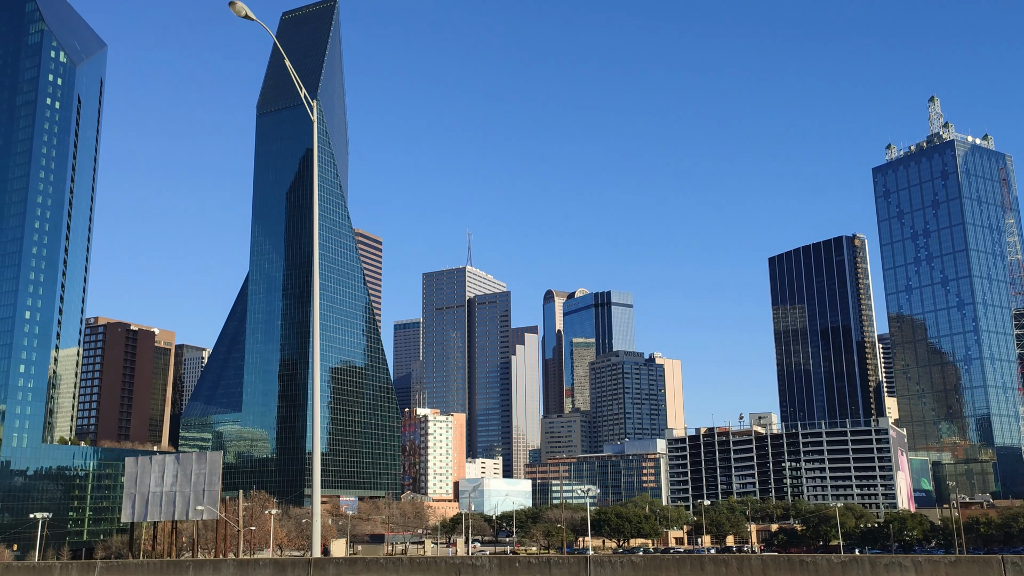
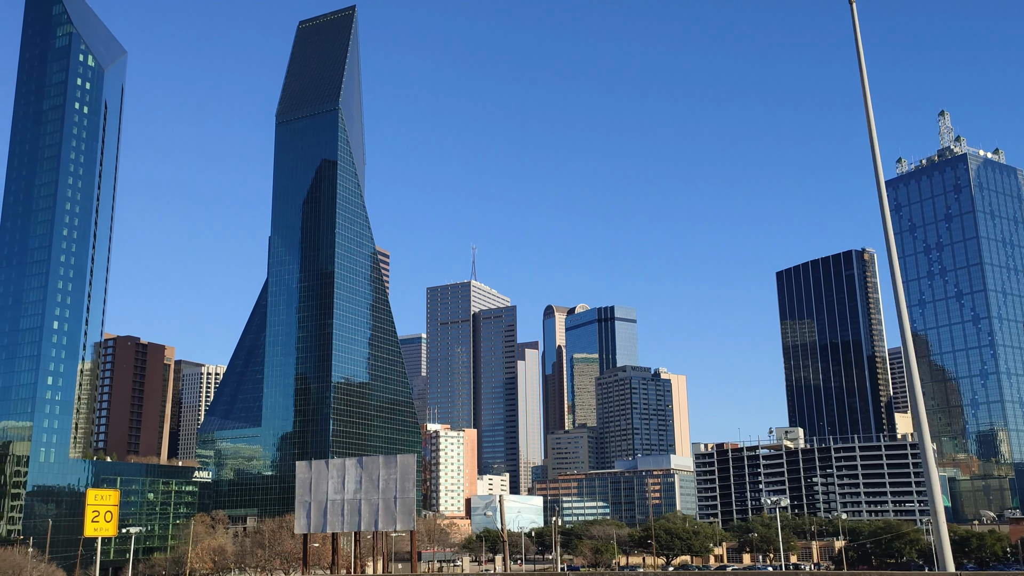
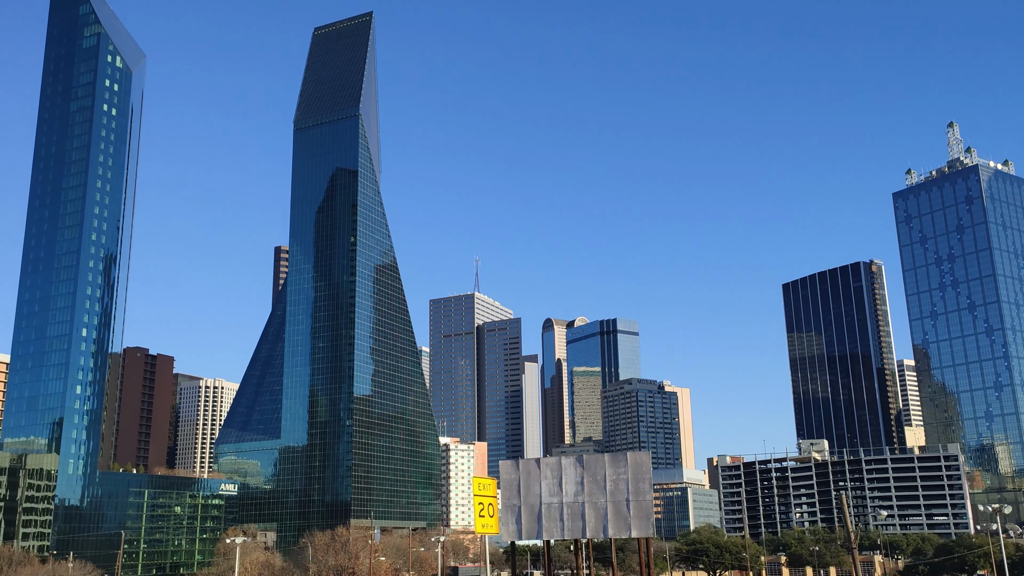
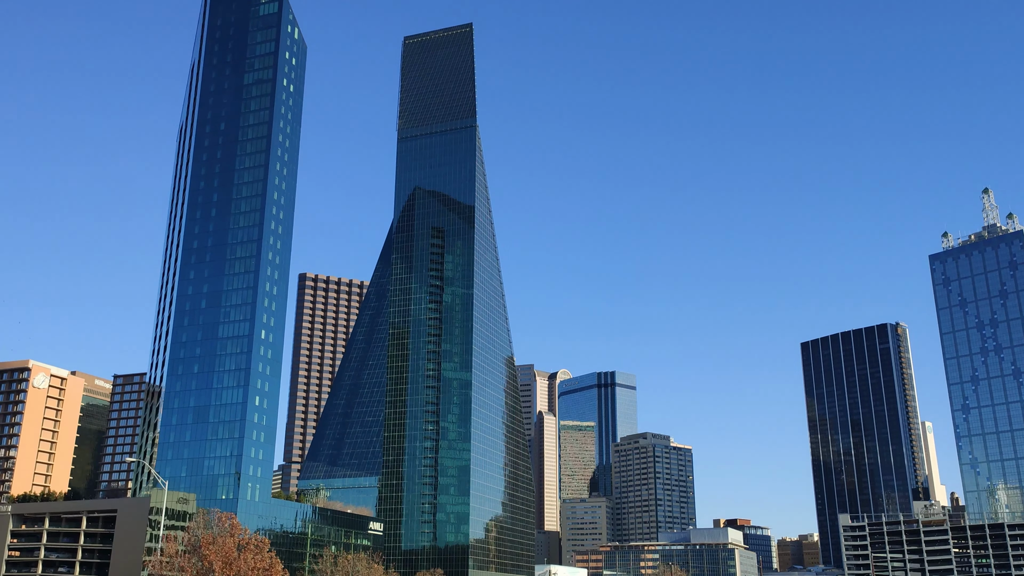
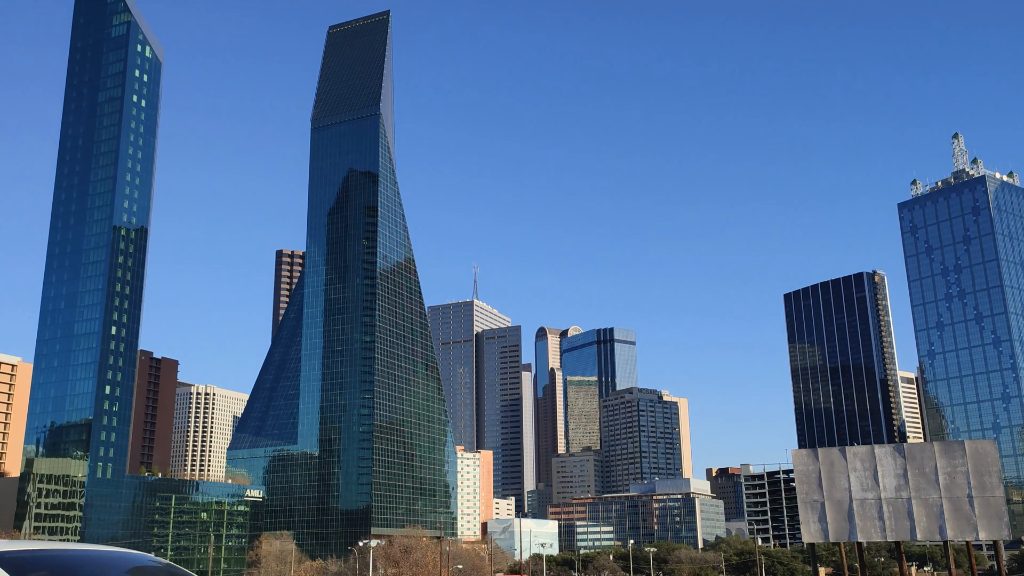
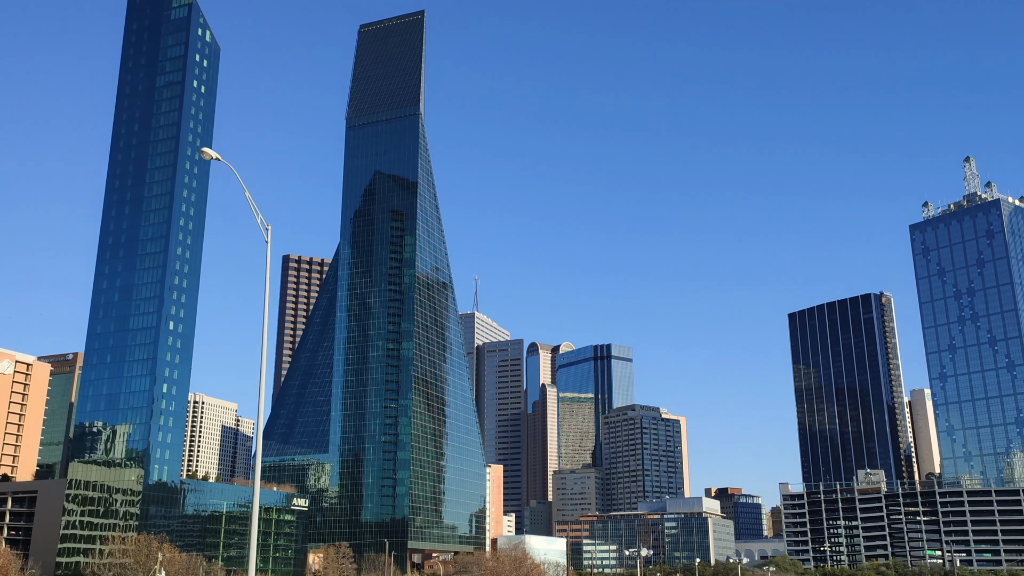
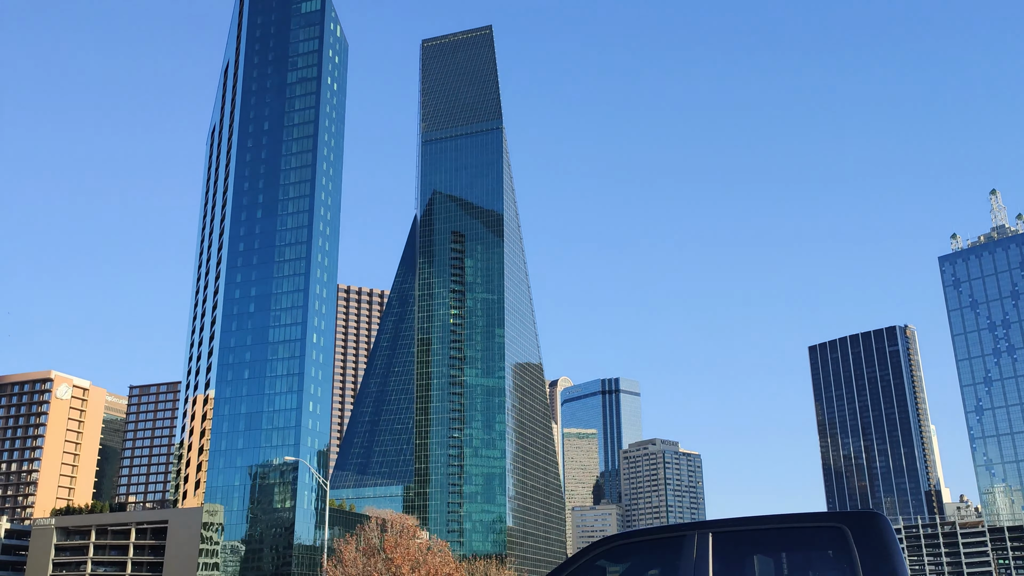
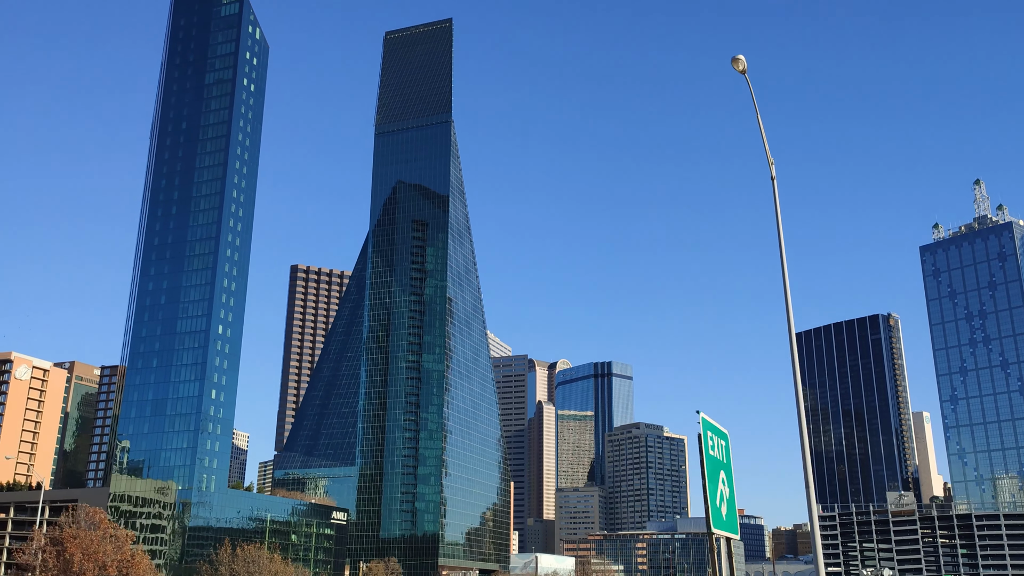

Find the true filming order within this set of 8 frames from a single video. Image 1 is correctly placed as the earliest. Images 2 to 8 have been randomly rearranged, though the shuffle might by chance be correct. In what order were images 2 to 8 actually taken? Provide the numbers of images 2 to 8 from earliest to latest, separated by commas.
2, 3, 5, 6, 8, 4, 7
